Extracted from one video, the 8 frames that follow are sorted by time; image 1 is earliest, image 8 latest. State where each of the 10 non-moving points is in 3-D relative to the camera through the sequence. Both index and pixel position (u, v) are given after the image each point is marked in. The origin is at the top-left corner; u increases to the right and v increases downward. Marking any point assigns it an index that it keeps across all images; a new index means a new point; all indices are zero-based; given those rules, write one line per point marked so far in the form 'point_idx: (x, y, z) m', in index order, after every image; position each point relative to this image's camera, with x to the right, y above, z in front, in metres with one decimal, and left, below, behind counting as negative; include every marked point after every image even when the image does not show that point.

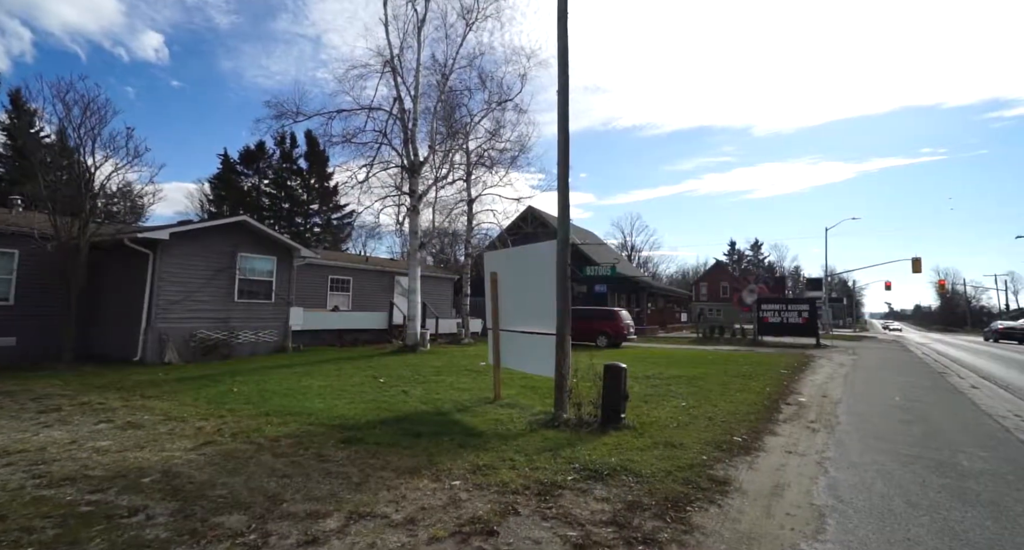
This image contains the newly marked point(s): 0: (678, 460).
0: (+1.7, -2.0, +5.3) m
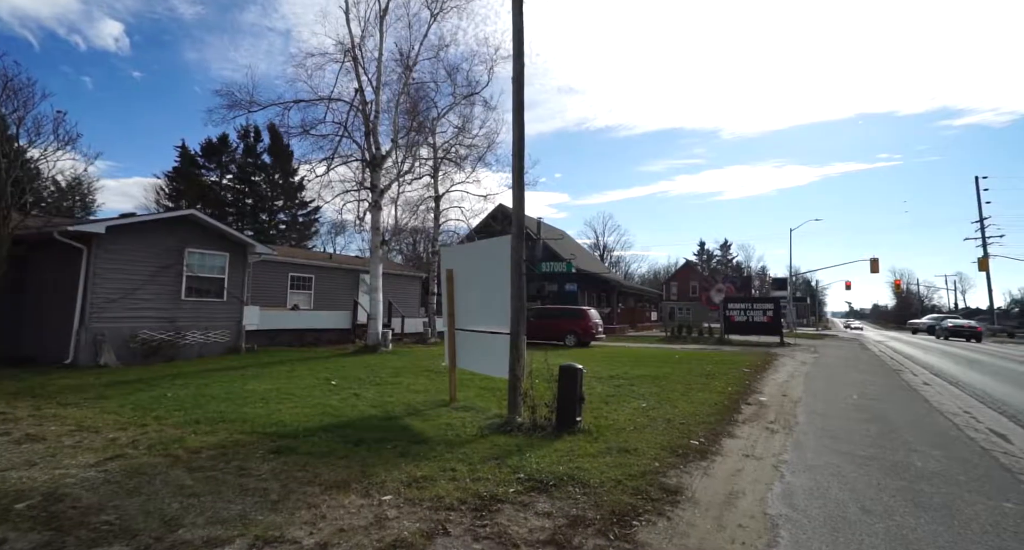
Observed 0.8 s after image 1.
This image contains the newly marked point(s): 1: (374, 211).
0: (+1.2, -1.9, +5.0) m
1: (-4.6, +2.1, +17.0) m
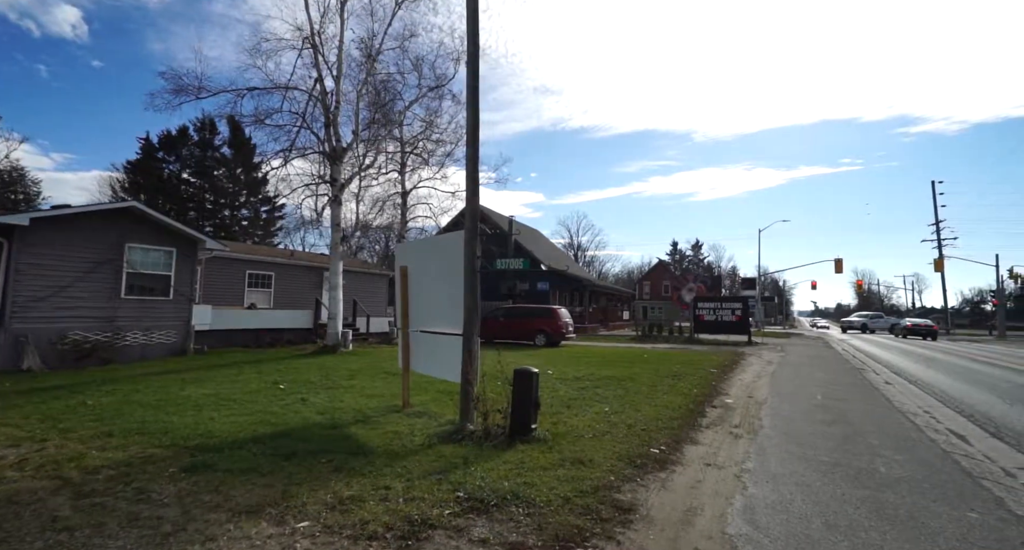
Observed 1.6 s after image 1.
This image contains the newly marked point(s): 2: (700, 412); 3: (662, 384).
0: (+0.6, -1.9, +4.6) m
1: (-5.7, +2.2, +16.3) m
2: (+3.2, -2.3, +8.6) m
3: (+3.4, -2.5, +11.4) m
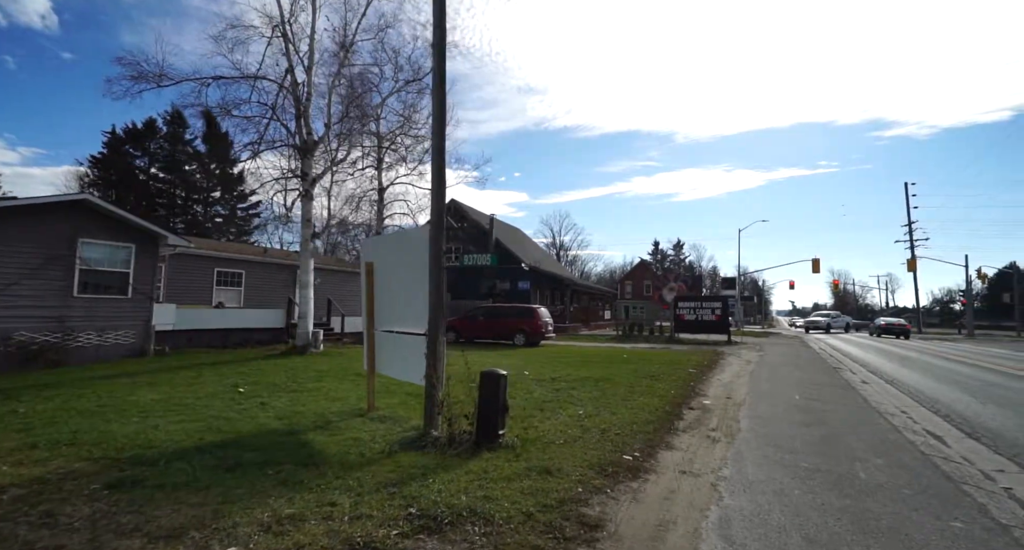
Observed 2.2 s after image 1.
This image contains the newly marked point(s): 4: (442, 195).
0: (+0.3, -1.9, +4.3) m
1: (-6.4, +2.3, +15.7) m
2: (+2.7, -2.3, +8.3) m
3: (+2.8, -2.4, +11.1) m
4: (-0.9, +1.0, +6.6) m
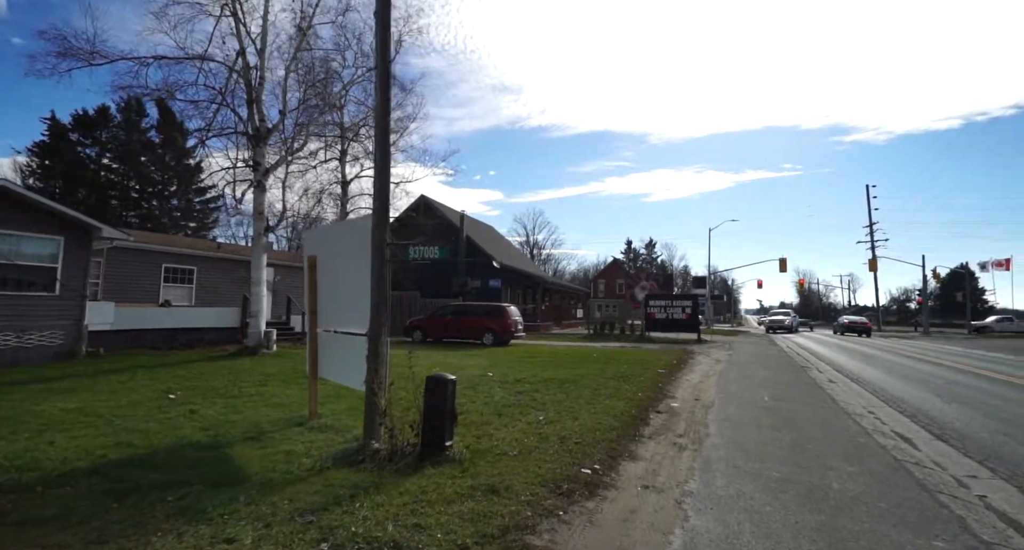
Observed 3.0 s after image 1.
0: (-0.2, -1.8, +3.7) m
1: (-7.5, +2.4, +14.8) m
2: (+2.0, -2.3, +7.9) m
3: (+2.0, -2.4, +10.7) m
4: (-1.5, +1.1, +6.0) m
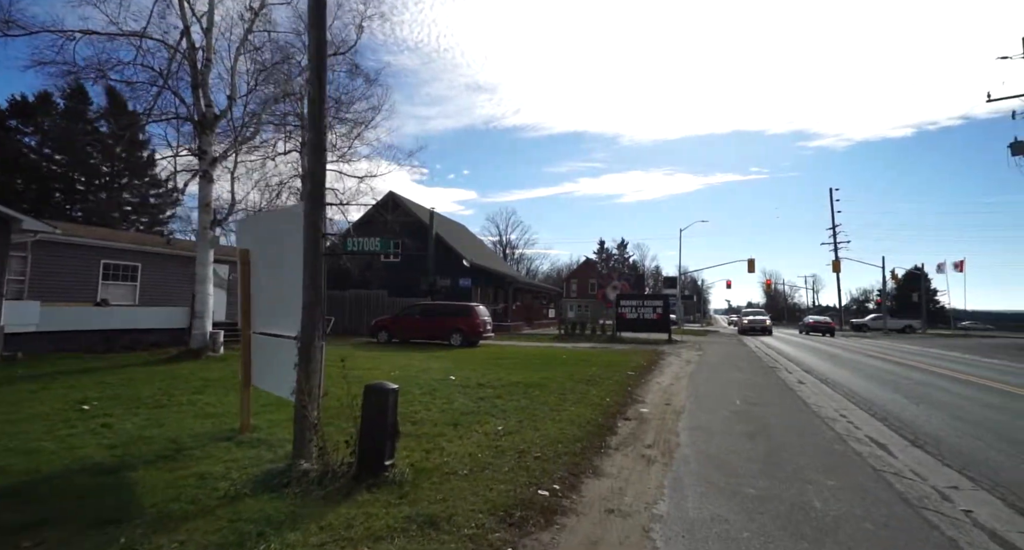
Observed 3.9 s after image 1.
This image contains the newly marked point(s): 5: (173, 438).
0: (-0.6, -1.8, +3.1) m
1: (-8.4, +2.5, +13.7) m
2: (+1.4, -2.2, +7.3) m
3: (+1.2, -2.3, +10.2) m
4: (-2.0, +1.2, +5.3) m
5: (-4.1, -2.0, +6.2) m
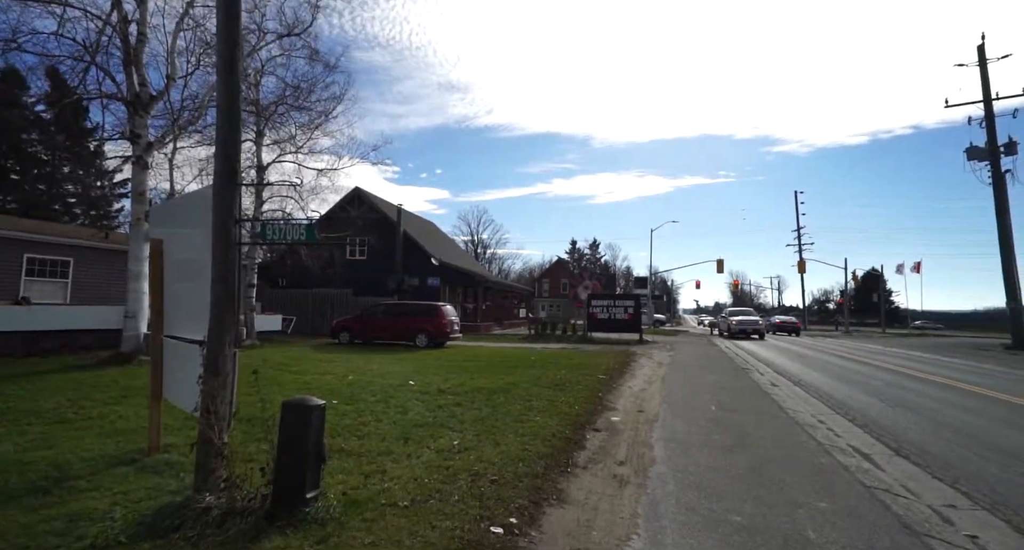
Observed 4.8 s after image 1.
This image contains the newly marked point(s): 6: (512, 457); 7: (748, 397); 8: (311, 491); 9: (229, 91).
0: (-0.9, -1.8, +2.3) m
1: (-9.3, +2.6, +12.5) m
2: (+0.9, -2.2, +6.6) m
3: (+0.5, -2.3, +9.4) m
4: (-2.4, +1.2, +4.4) m
5: (-4.6, -2.0, +5.2) m
6: (0.0, -2.1, +5.7) m
7: (+5.3, -2.7, +11.2) m
8: (-1.6, -1.7, +4.0) m
9: (-2.4, +1.6, +4.4) m
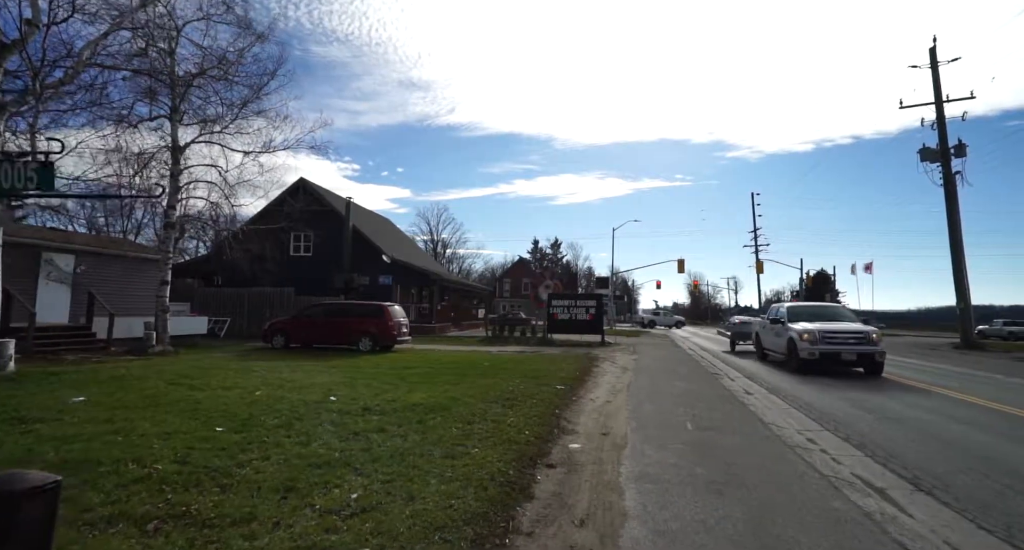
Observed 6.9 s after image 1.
0: (-1.3, -1.6, +0.5) m
1: (-10.4, +2.7, +10.0) m
2: (+0.1, -2.1, +5.0) m
3: (-0.4, -2.2, +7.7) m
4: (-3.0, +1.3, +2.5) m
5: (-5.2, -1.8, +3.1) m
6: (-0.7, -1.9, +4.0) m
7: (+4.2, -2.6, +9.8) m
8: (-2.1, -1.6, +2.2) m
9: (-3.0, +1.7, +2.4) m
